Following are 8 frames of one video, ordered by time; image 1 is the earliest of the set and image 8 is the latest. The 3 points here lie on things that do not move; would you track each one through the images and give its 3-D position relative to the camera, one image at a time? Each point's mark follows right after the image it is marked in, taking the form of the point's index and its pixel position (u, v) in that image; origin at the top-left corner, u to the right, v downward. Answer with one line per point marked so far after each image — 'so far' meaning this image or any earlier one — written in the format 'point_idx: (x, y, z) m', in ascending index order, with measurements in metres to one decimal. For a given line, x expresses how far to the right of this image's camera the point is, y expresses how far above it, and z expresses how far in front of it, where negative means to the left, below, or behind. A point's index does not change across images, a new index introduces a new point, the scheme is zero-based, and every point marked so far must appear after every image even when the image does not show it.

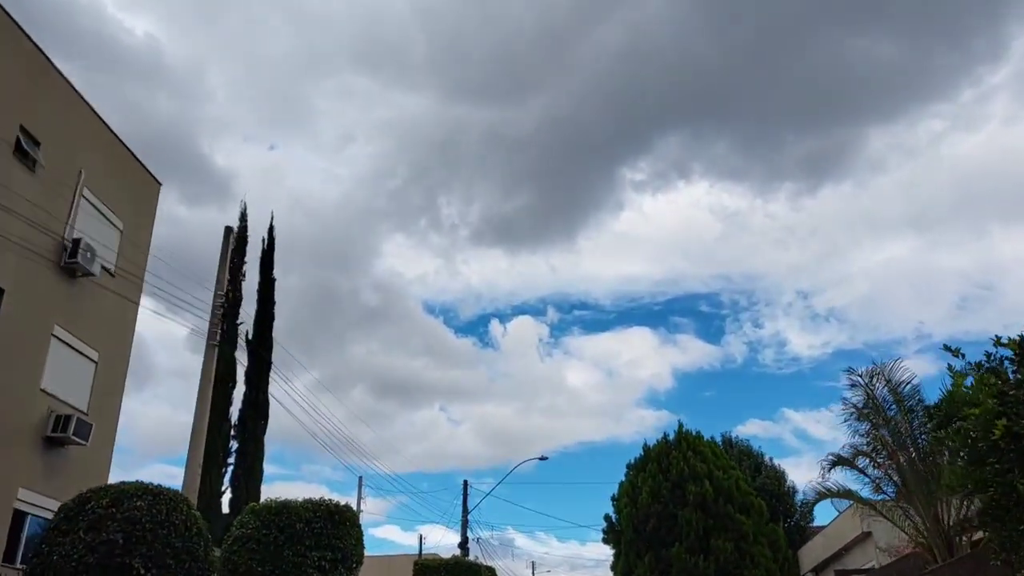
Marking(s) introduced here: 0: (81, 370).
0: (-9.5, -1.8, +18.3) m
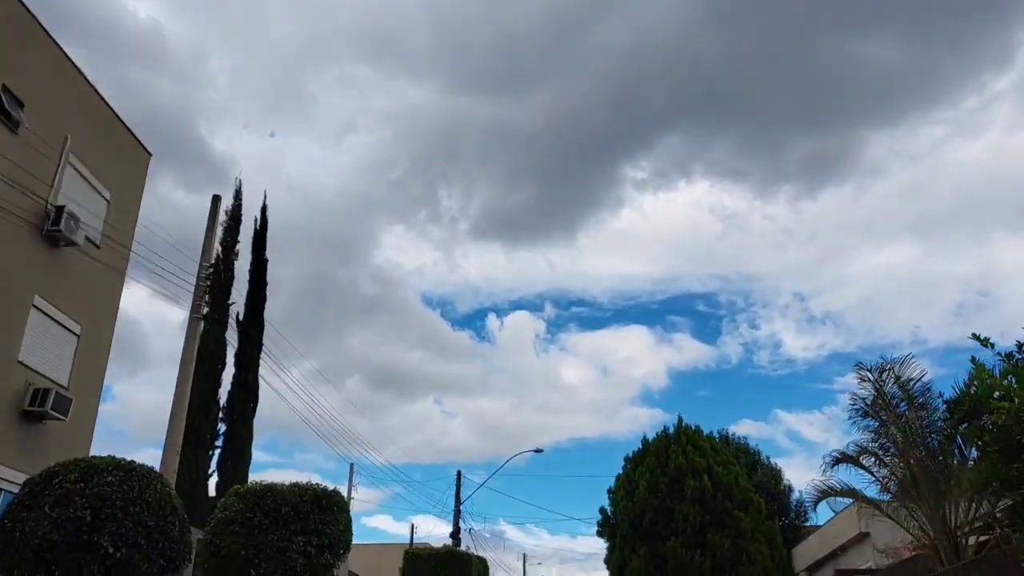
0: (-9.5, -1.2, +17.6) m
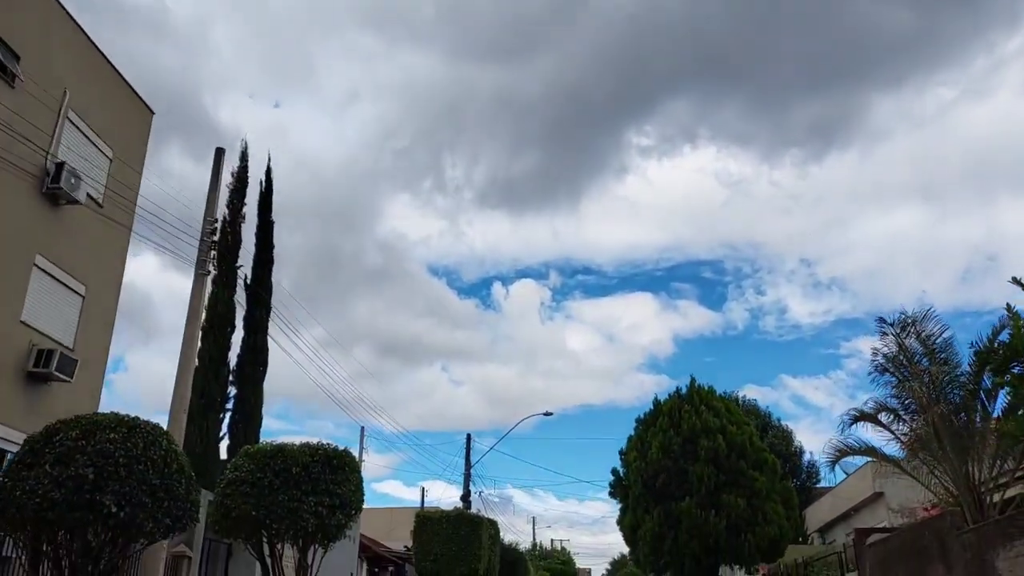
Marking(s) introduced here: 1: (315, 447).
0: (-9.3, -0.3, +17.3) m
1: (-4.0, -3.2, +16.8) m
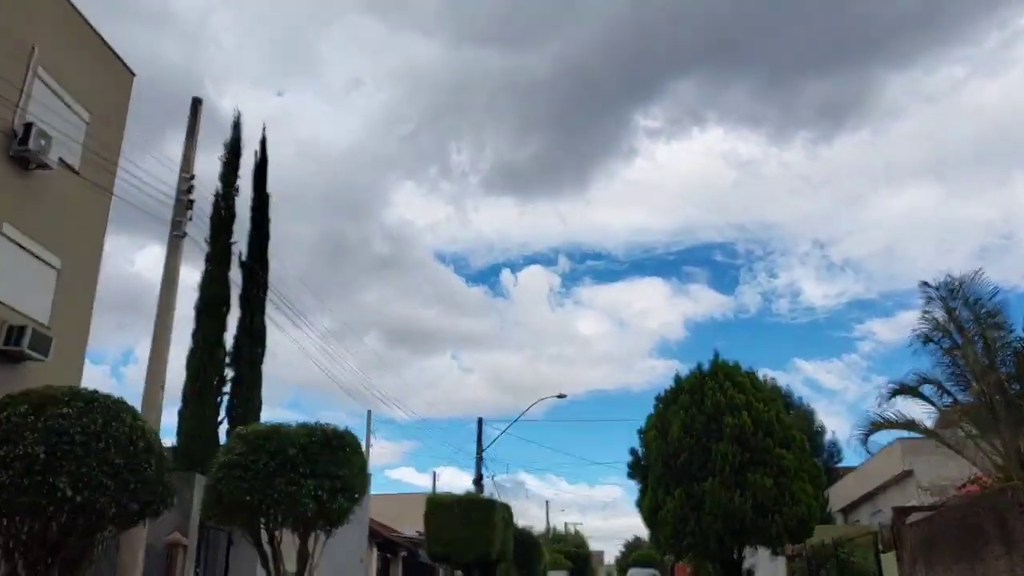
0: (-9.1, +0.2, +16.1) m
1: (-3.8, -2.6, +15.6) m
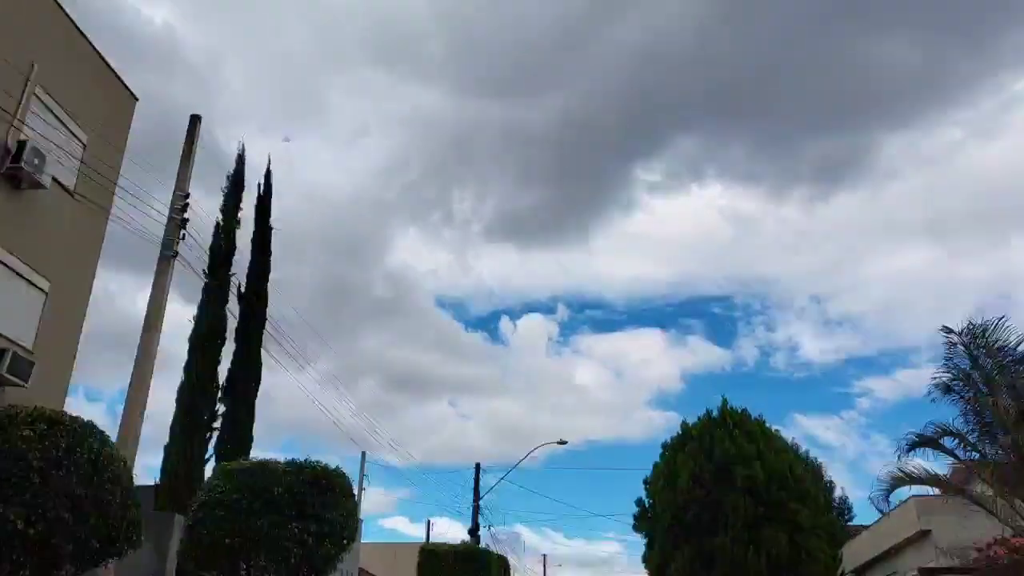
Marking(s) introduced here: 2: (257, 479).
0: (-8.9, -0.2, +15.3) m
1: (-3.7, -3.1, +14.6) m
2: (-4.3, -3.2, +14.1) m
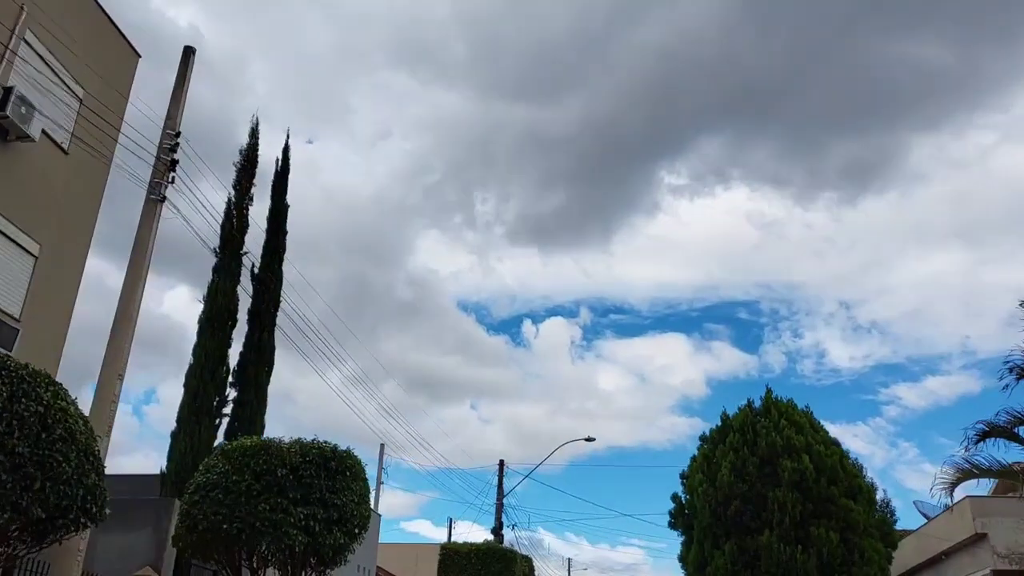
0: (-8.4, +0.4, +14.1) m
1: (-3.2, -2.5, +13.2) m
2: (-3.9, -2.6, +12.8) m
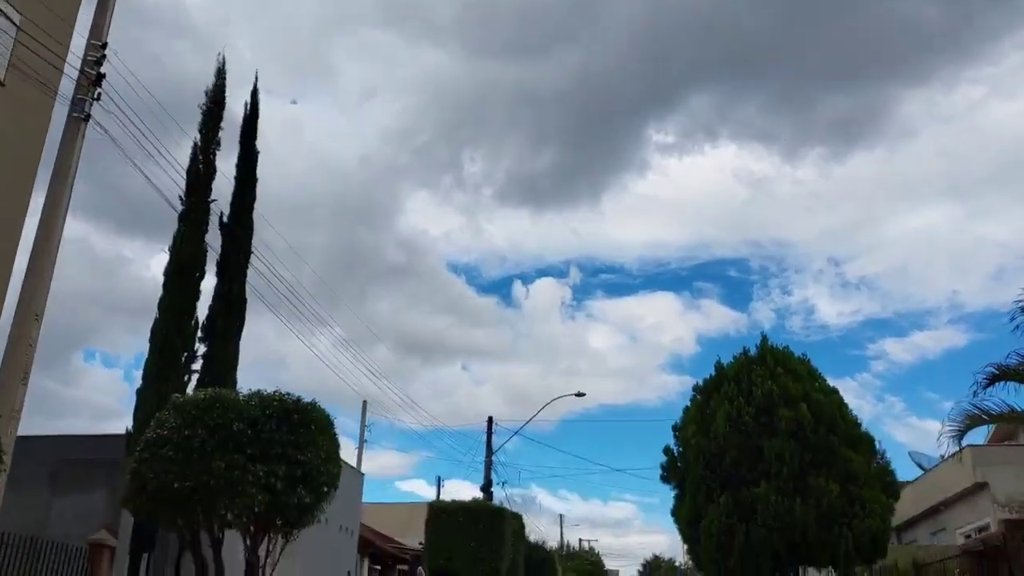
0: (-8.8, +1.3, +12.8) m
1: (-3.5, -1.6, +12.2) m
2: (-4.2, -1.8, +11.7) m
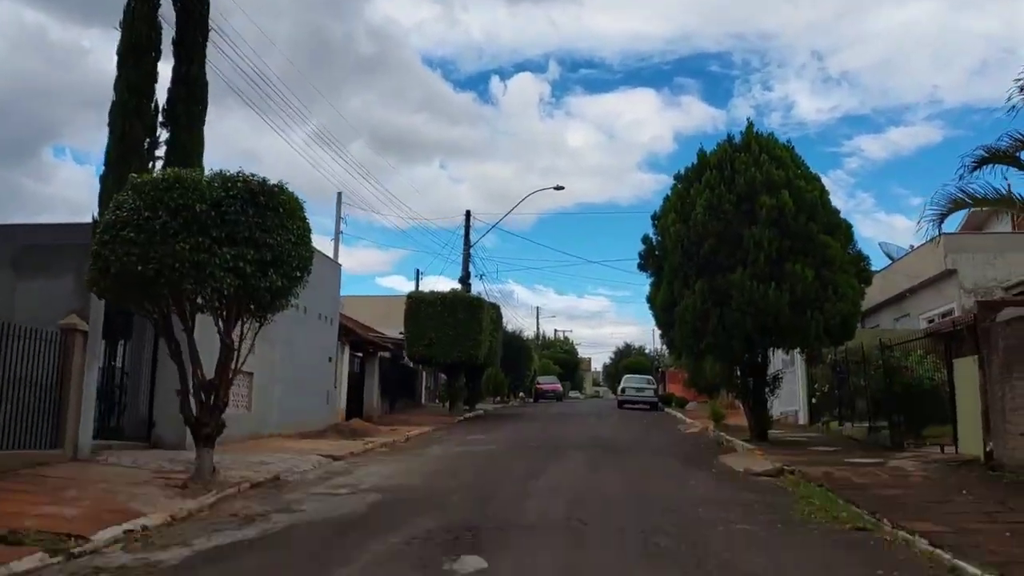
0: (-9.1, +4.4, +11.3) m
1: (-3.9, +1.5, +11.5) m
2: (-4.5, +1.2, +11.1) m
